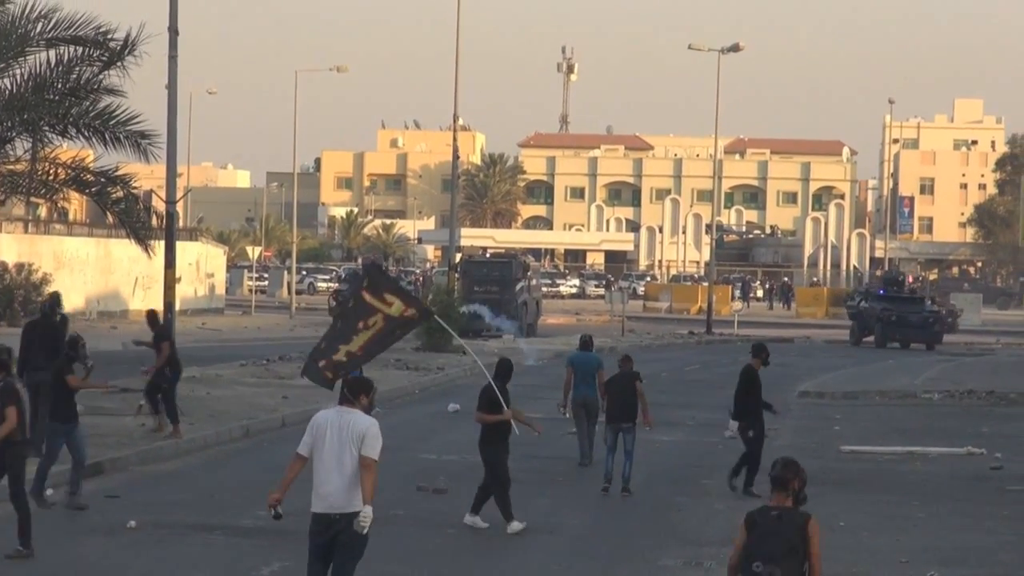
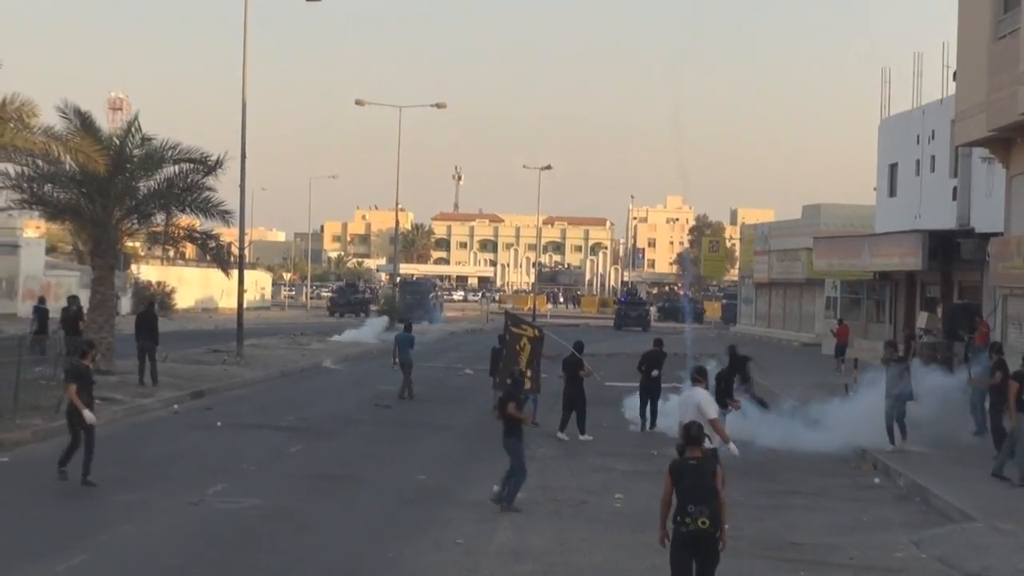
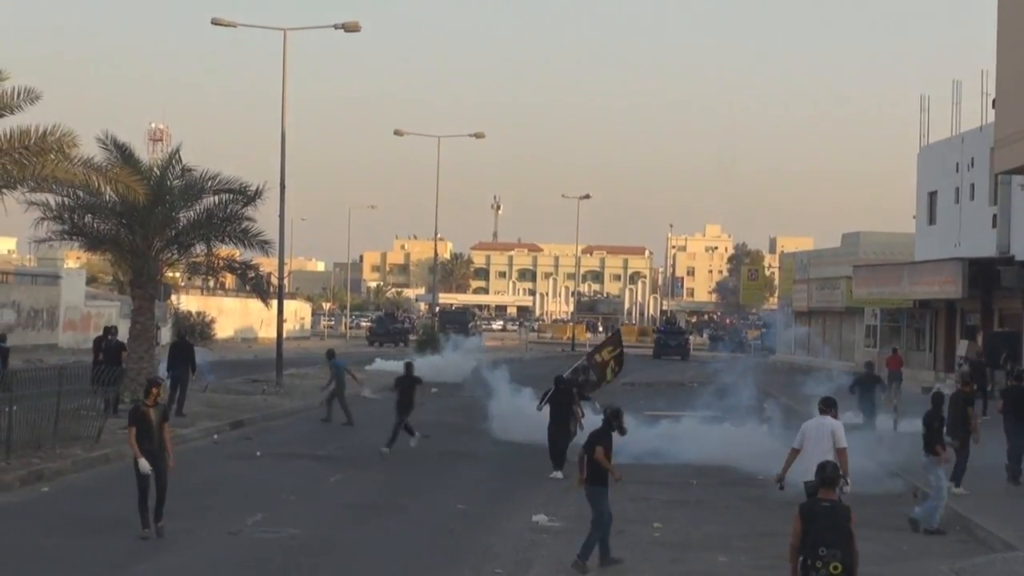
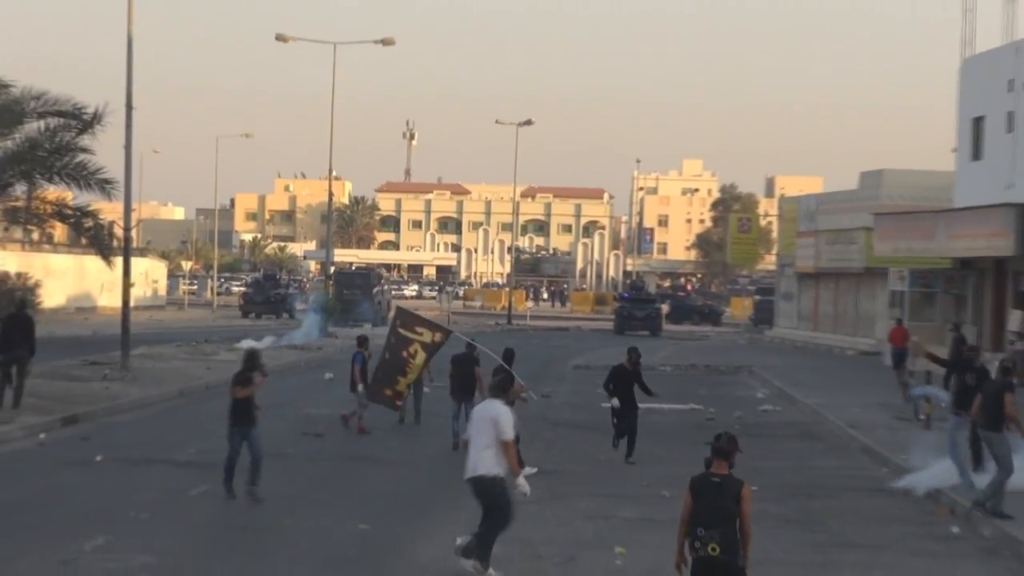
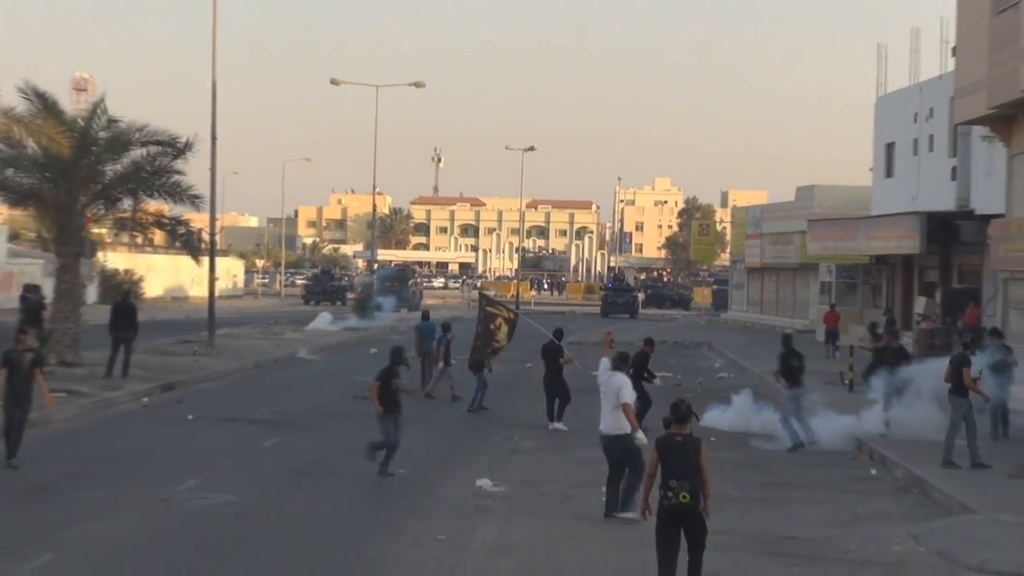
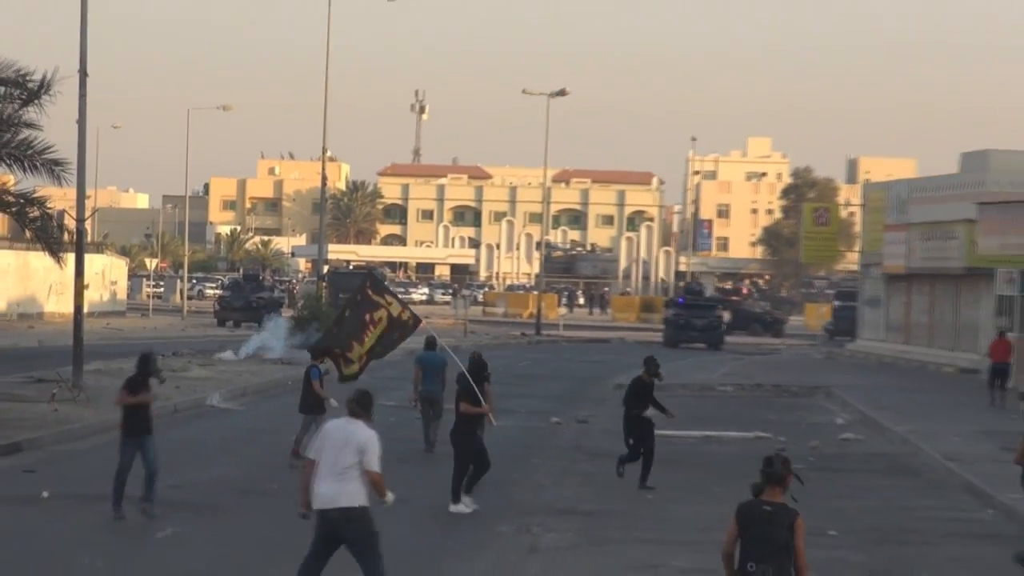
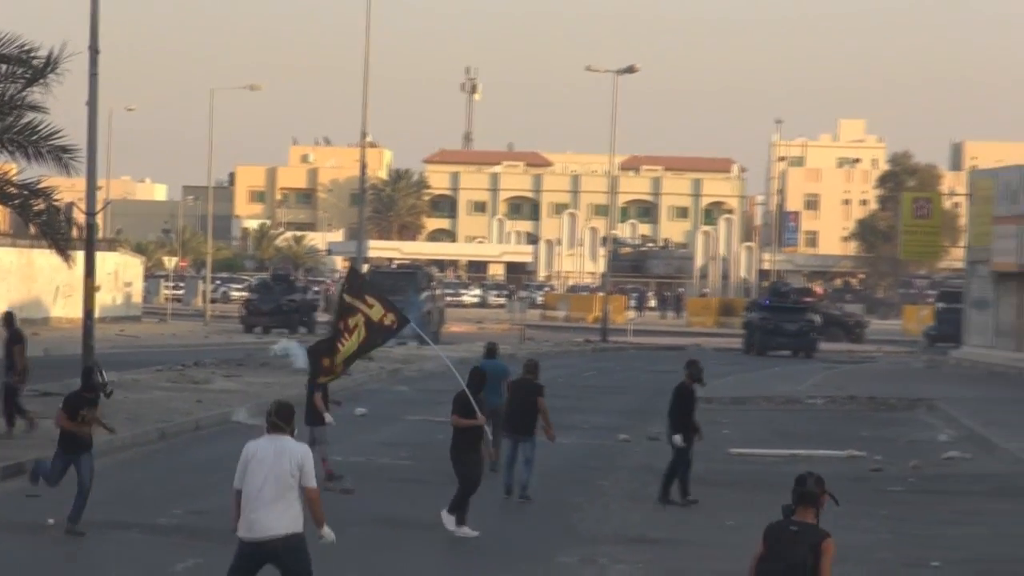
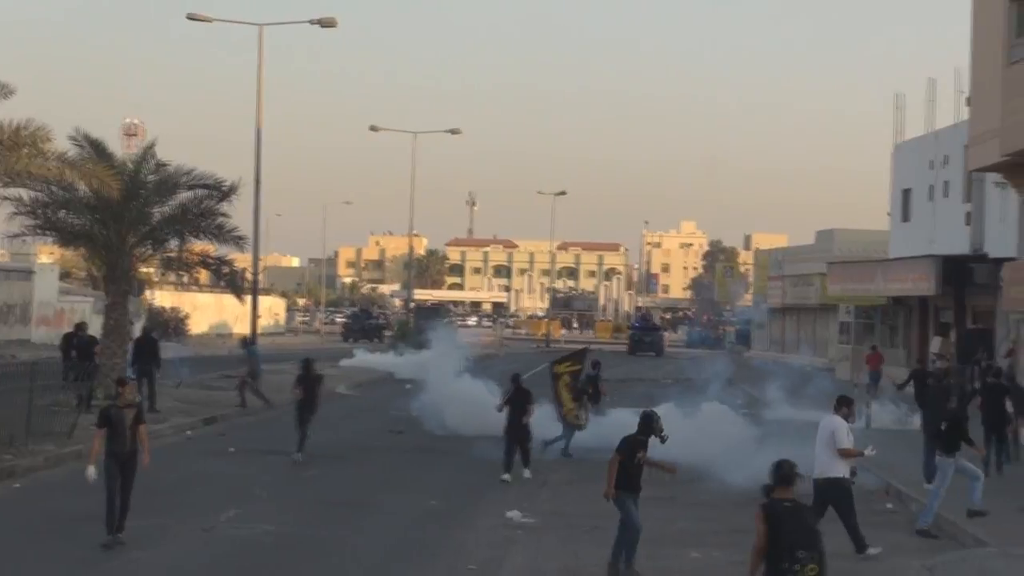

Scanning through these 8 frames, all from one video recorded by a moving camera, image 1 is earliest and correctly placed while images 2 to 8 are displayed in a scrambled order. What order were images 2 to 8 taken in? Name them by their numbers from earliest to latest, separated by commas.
7, 6, 4, 5, 2, 3, 8
